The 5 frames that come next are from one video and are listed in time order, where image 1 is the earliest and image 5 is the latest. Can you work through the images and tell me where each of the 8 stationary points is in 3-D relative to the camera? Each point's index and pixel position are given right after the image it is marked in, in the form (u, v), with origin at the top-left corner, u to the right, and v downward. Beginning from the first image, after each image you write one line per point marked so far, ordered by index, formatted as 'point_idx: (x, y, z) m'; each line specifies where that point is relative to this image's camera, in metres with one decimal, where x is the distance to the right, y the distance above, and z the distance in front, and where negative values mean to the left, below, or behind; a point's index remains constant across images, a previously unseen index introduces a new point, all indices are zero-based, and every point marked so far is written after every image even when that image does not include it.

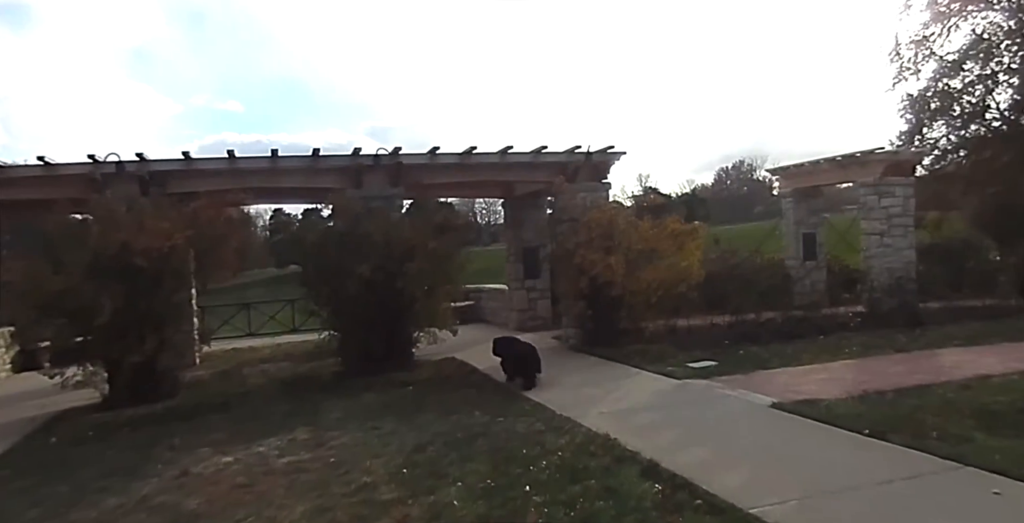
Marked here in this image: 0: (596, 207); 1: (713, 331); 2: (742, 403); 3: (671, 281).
0: (+1.2, +0.8, +9.1) m
1: (+3.0, -1.0, +9.4) m
2: (+2.0, -1.3, +5.6) m
3: (+2.2, -0.3, +9.0) m
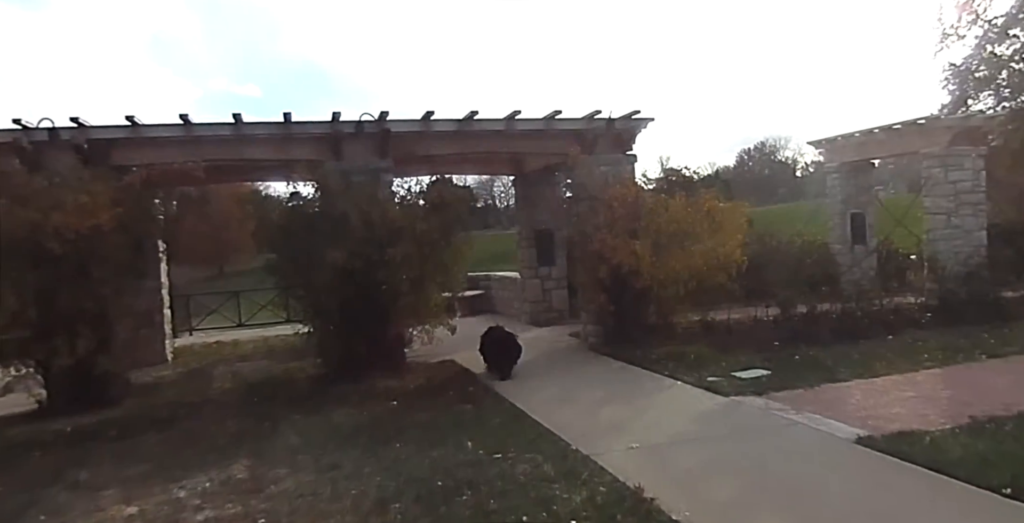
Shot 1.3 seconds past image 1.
0: (+1.3, +1.0, +7.8) m
1: (+3.1, -0.8, +8.0) m
2: (+2.0, -1.2, +4.2) m
3: (+2.3, -0.1, +7.6) m
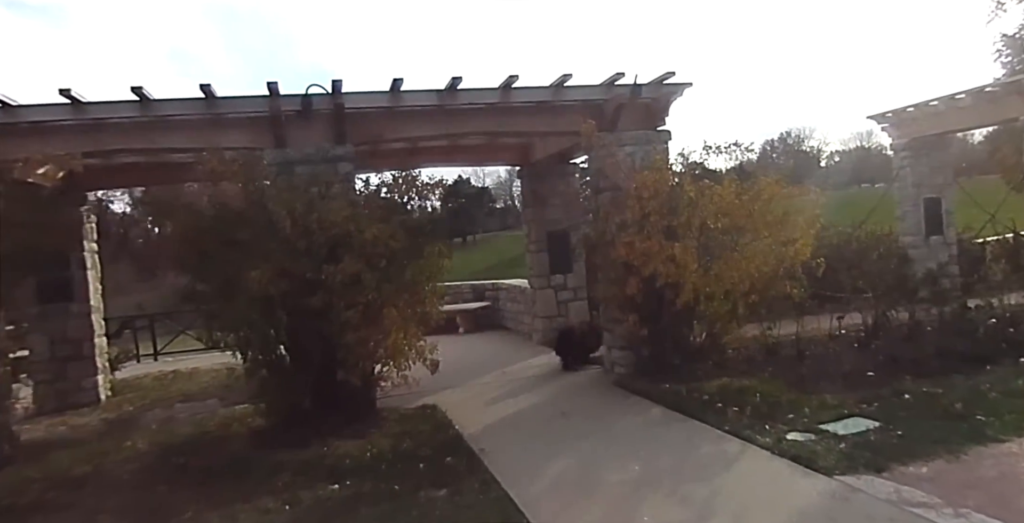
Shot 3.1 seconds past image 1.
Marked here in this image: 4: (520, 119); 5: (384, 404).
0: (+1.3, +0.9, +5.9) m
1: (+3.2, -0.8, +6.2) m
2: (+1.9, -1.2, +2.4) m
3: (+2.3, -0.1, +5.8) m
4: (+0.1, +1.4, +6.2) m
5: (-1.1, -1.3, +5.6) m
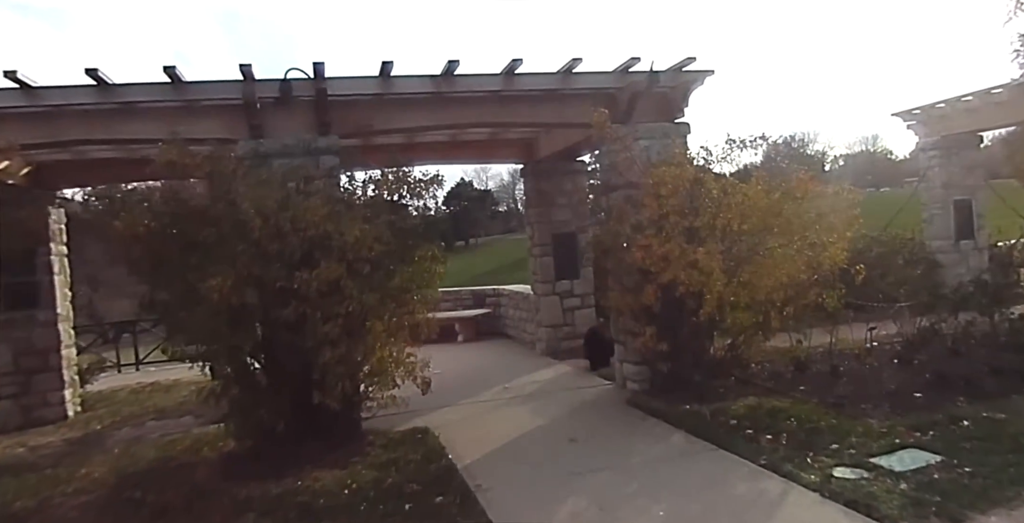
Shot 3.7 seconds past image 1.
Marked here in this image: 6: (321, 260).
0: (+1.3, +0.9, +5.4) m
1: (+3.2, -0.9, +5.6) m
2: (+1.9, -1.2, +1.8) m
3: (+2.3, -0.2, +5.2) m
4: (+0.1, +1.3, +5.6) m
5: (-1.1, -1.3, +5.1) m
6: (-1.2, 0.0, +3.9) m
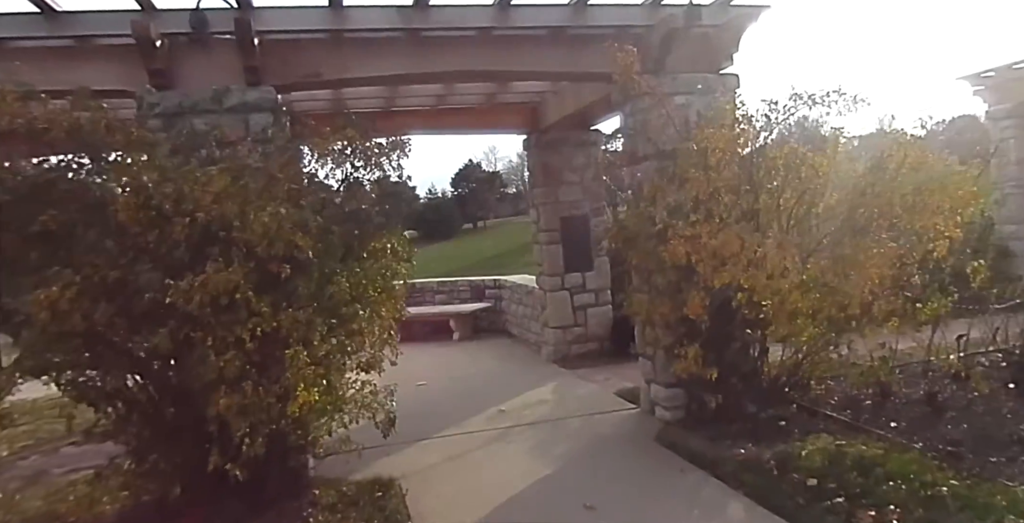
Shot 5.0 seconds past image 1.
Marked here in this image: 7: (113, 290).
0: (+1.3, +0.9, +4.0) m
1: (+3.2, -0.9, +4.3) m
2: (+1.9, -1.3, +0.5) m
3: (+2.3, -0.1, +3.8) m
4: (+0.1, +1.4, +4.3) m
5: (-1.2, -1.3, +3.8) m
6: (-1.2, 0.0, +2.7) m
7: (-1.6, -0.1, +2.6) m
